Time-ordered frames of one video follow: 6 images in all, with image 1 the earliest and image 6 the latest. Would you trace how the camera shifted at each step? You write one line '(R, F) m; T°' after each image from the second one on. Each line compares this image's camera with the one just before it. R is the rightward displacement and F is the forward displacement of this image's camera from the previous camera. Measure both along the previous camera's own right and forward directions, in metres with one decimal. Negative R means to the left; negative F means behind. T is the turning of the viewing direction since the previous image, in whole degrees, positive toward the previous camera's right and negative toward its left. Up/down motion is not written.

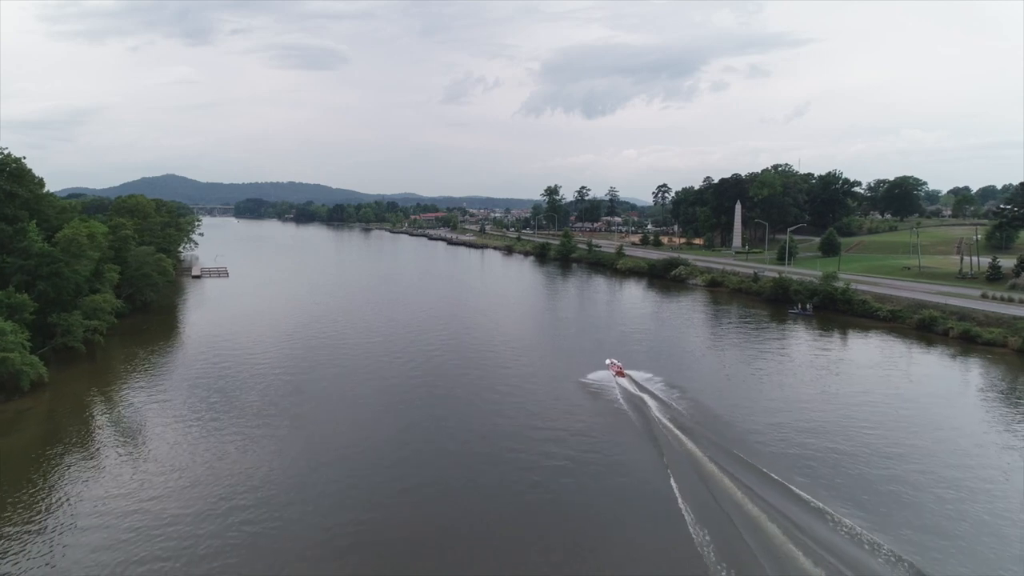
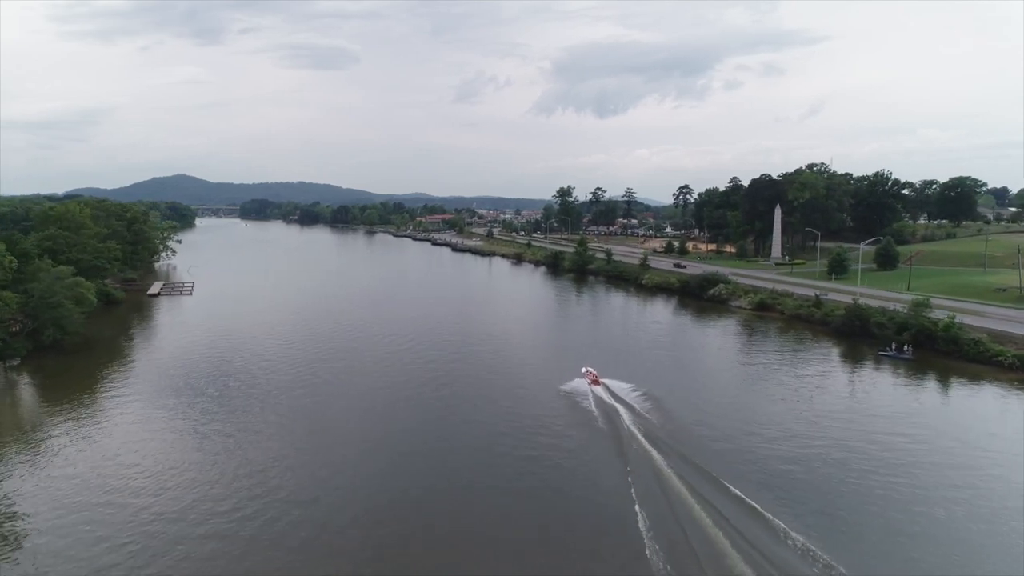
(+0.1, +5.8) m; -1°
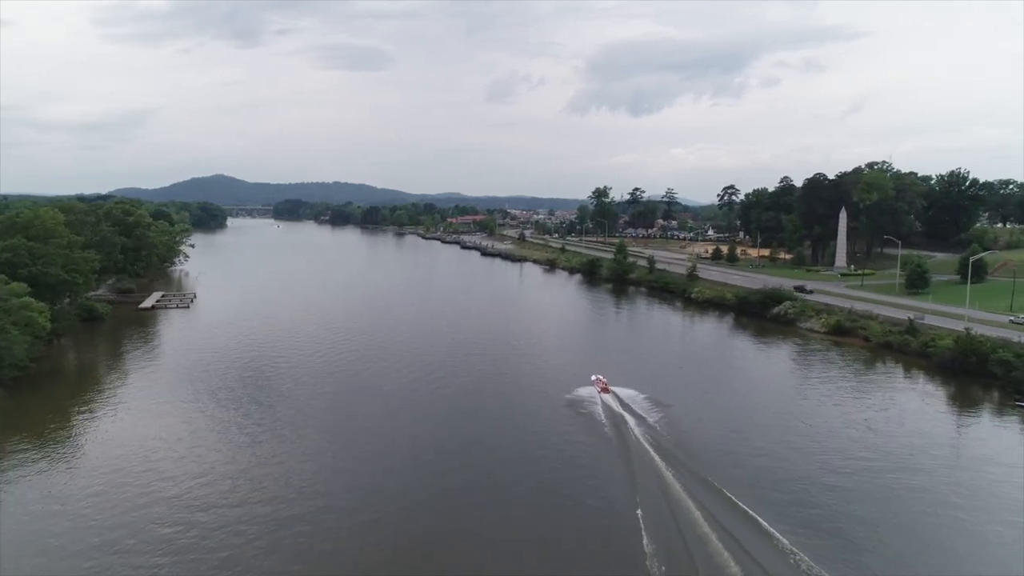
(0.0, +3.9) m; -3°
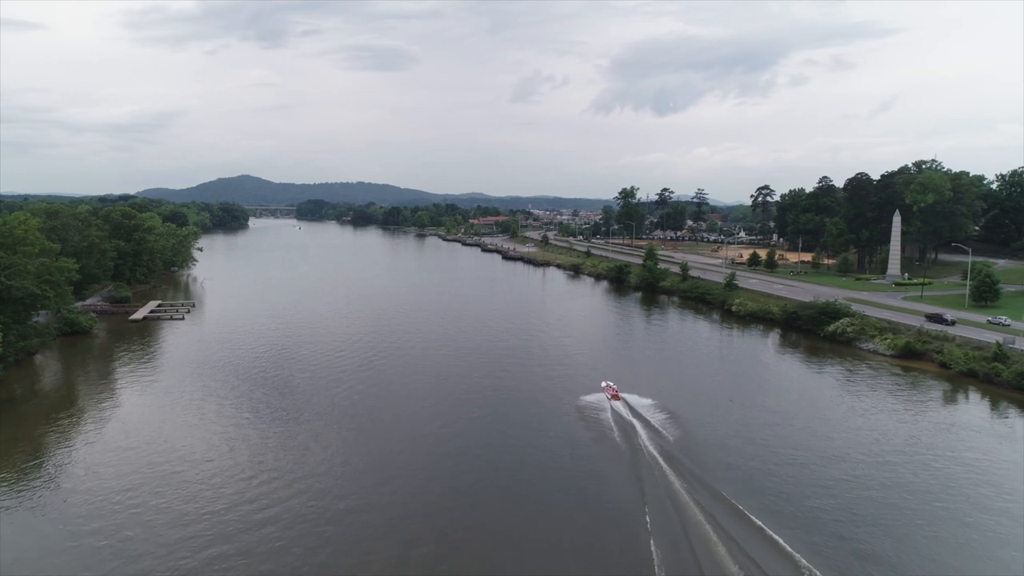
(+0.1, +2.7) m; -2°
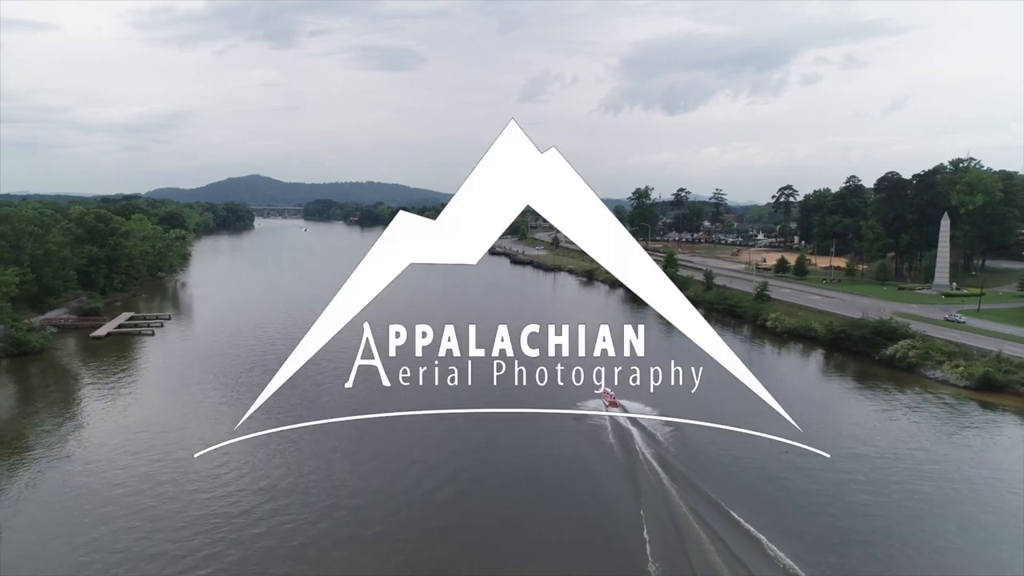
(0.0, +3.2) m; -1°
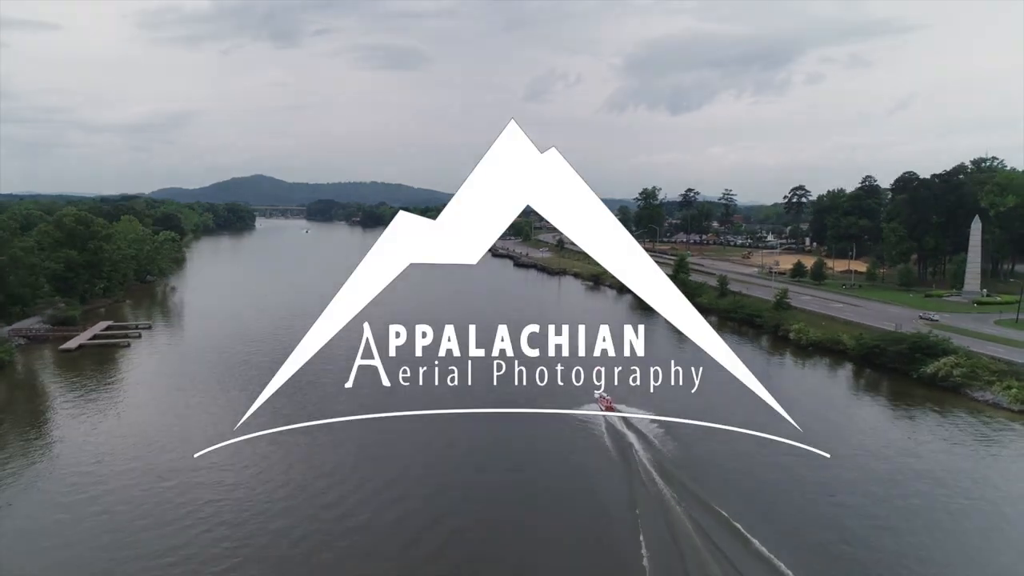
(+0.1, +1.9) m; 0°
